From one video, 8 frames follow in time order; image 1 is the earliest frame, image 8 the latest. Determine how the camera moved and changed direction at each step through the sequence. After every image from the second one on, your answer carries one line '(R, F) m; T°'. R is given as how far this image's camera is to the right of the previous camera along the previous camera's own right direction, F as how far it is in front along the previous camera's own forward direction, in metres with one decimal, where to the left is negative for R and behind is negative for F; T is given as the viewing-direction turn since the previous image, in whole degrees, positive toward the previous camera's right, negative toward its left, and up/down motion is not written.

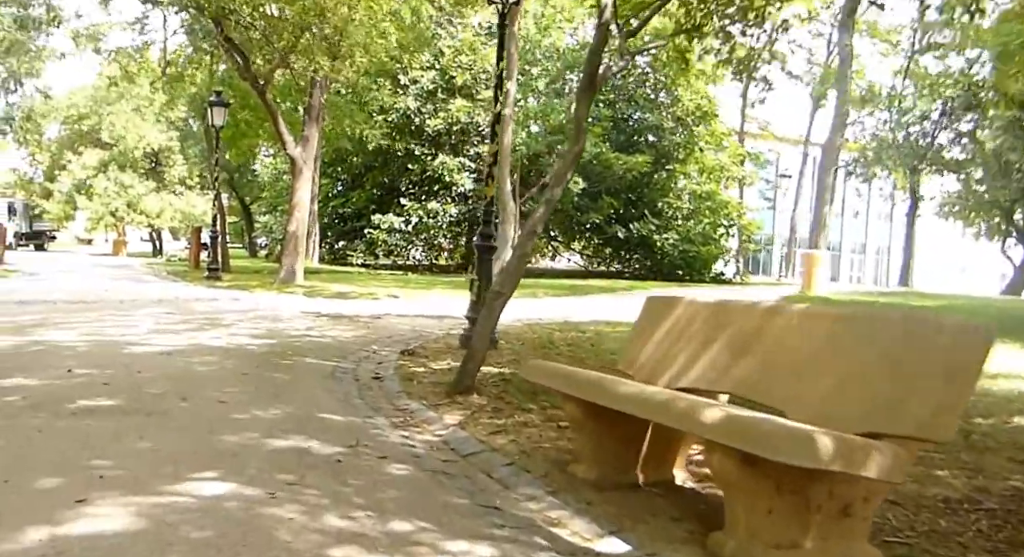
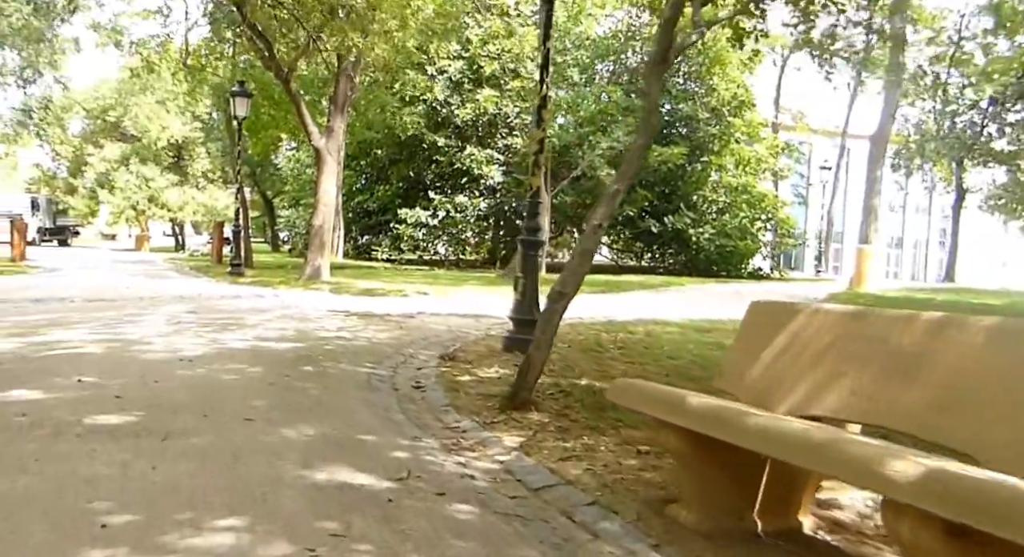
(-0.2, +0.7) m; -1°
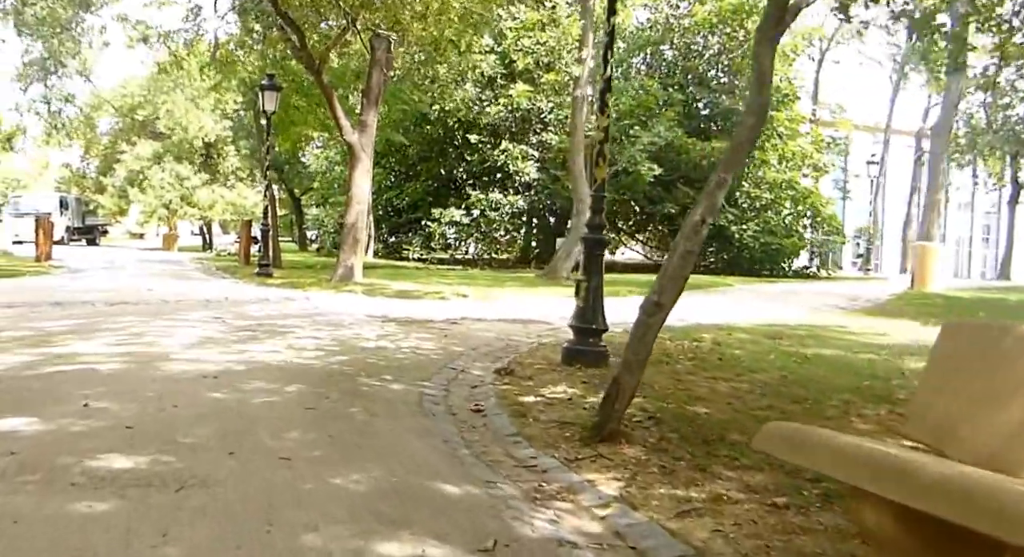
(-0.3, +0.8) m; -2°
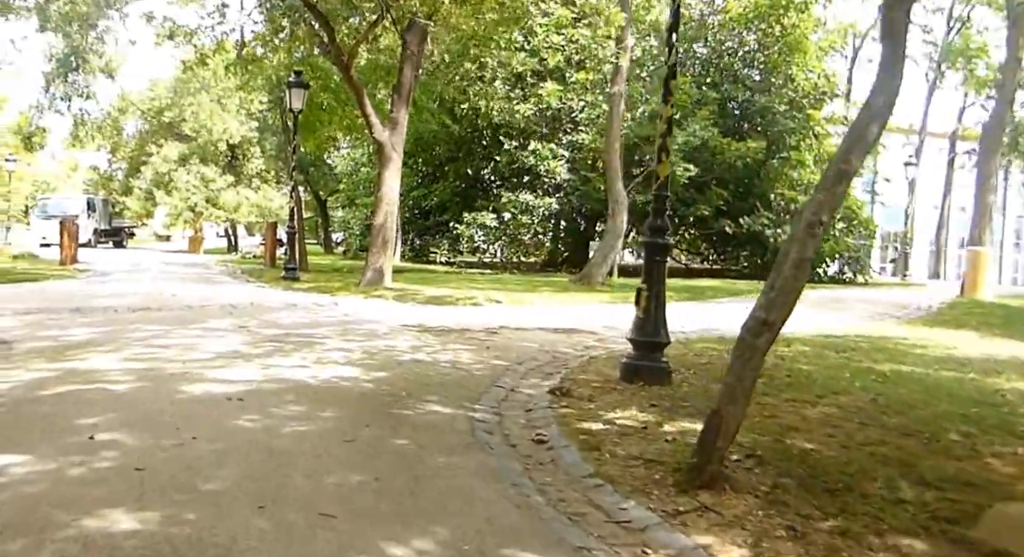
(-0.2, +0.7) m; -1°
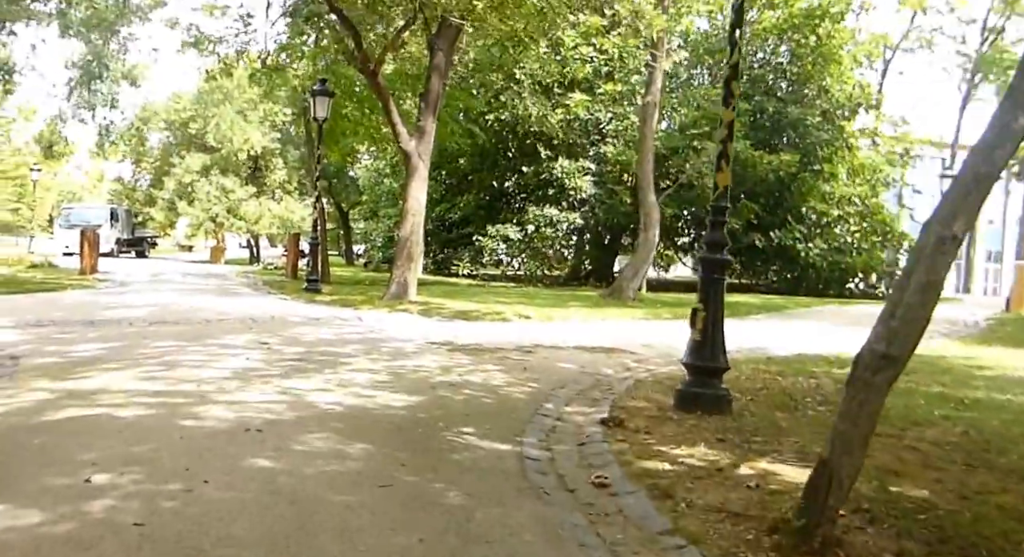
(-0.2, +0.5) m; -1°
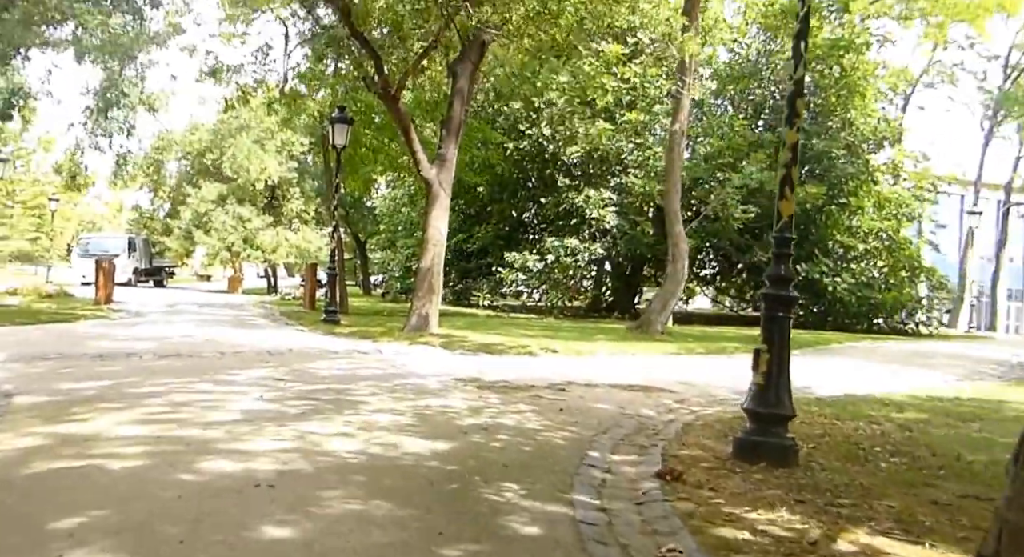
(-0.2, +0.6) m; -1°
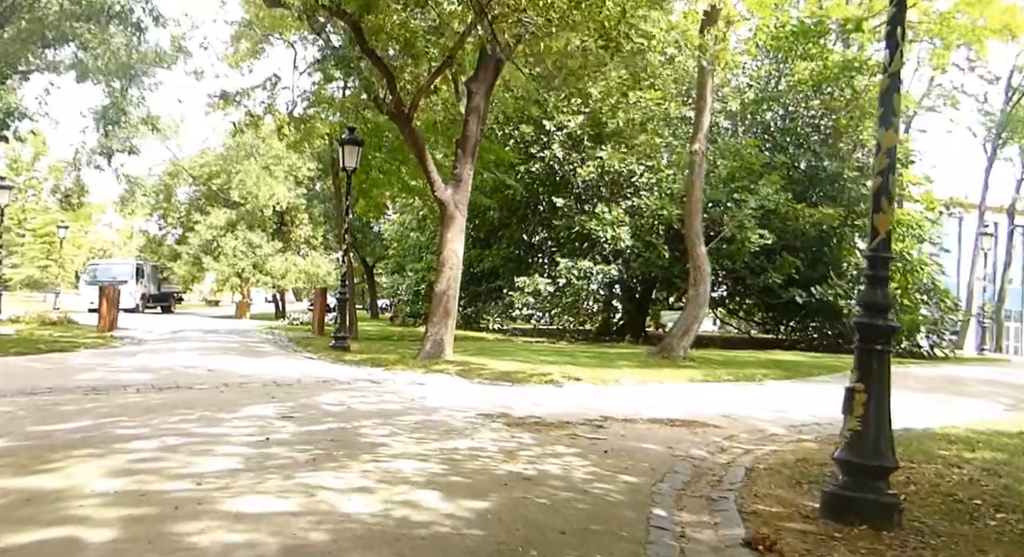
(-0.2, +0.7) m; 0°
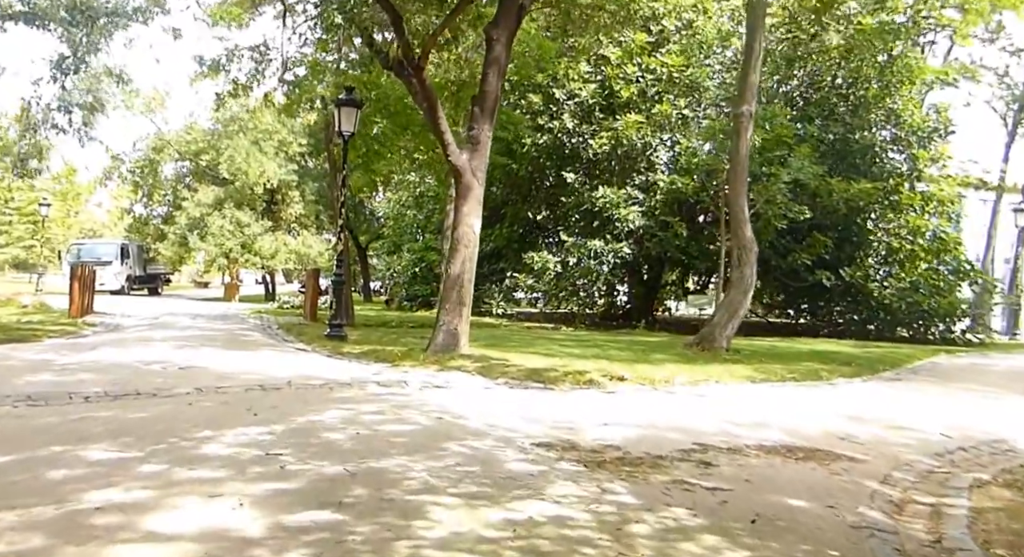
(-0.6, +2.2) m; +1°
